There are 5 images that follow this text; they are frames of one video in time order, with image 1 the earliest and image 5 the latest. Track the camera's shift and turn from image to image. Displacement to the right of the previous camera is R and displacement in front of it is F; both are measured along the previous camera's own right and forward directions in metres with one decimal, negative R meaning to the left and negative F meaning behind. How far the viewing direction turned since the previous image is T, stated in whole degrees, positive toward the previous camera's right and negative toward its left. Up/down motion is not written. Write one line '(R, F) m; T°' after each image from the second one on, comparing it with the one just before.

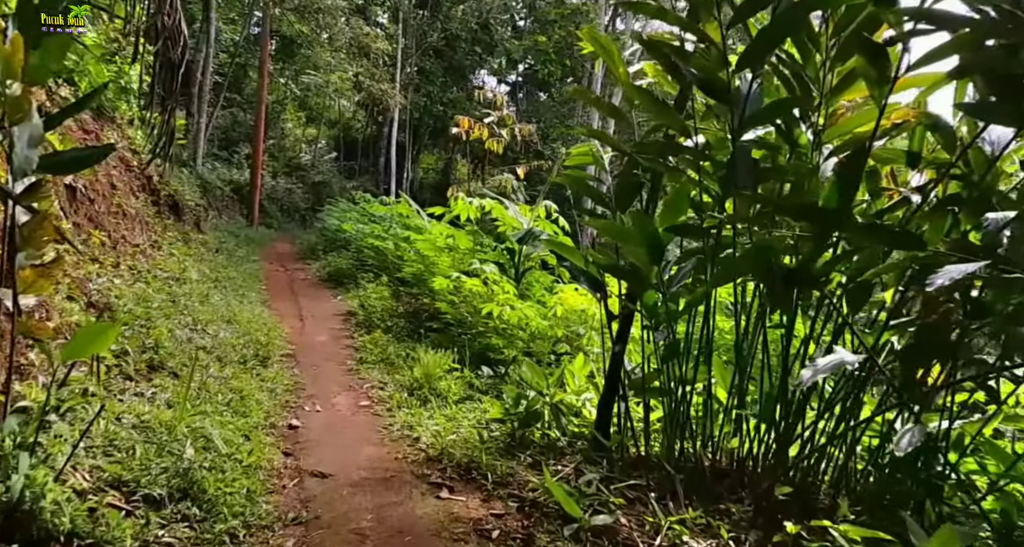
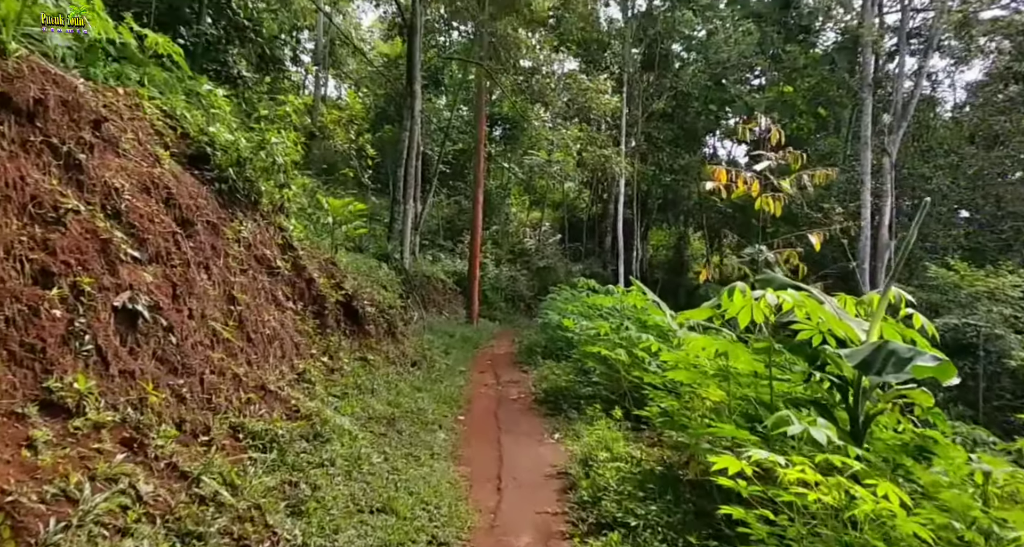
(-0.4, +2.7) m; -15°
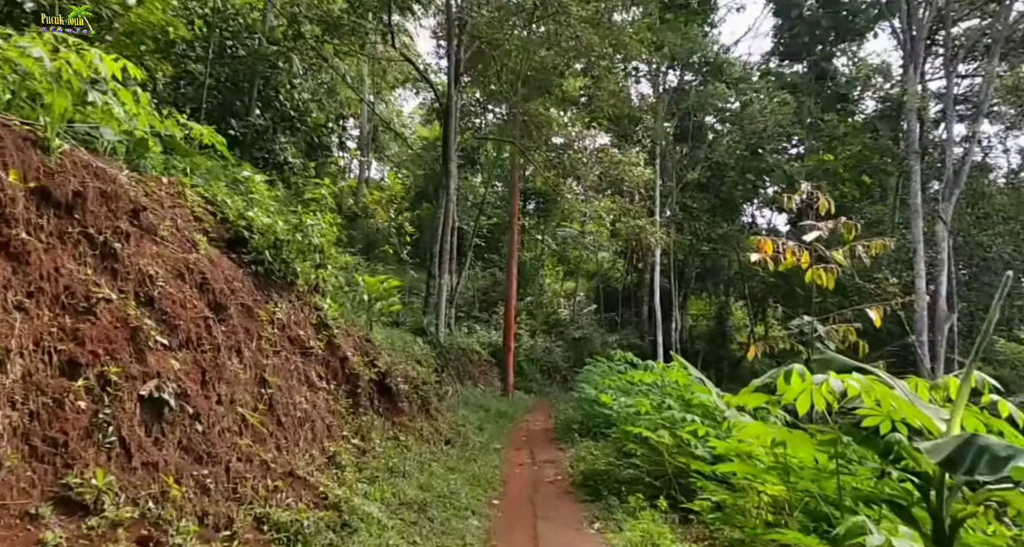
(0.0, +0.1) m; -3°
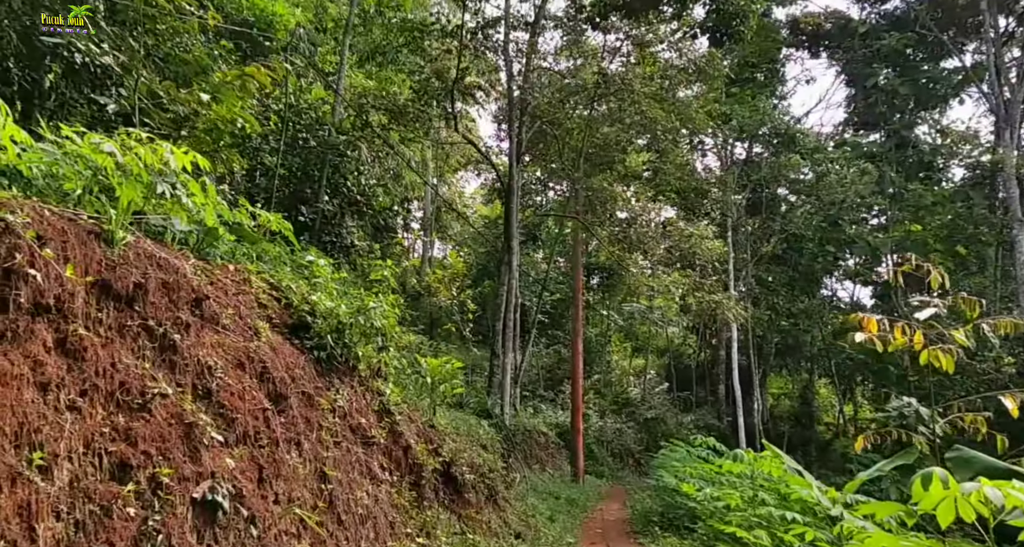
(-0.1, +0.4) m; -4°
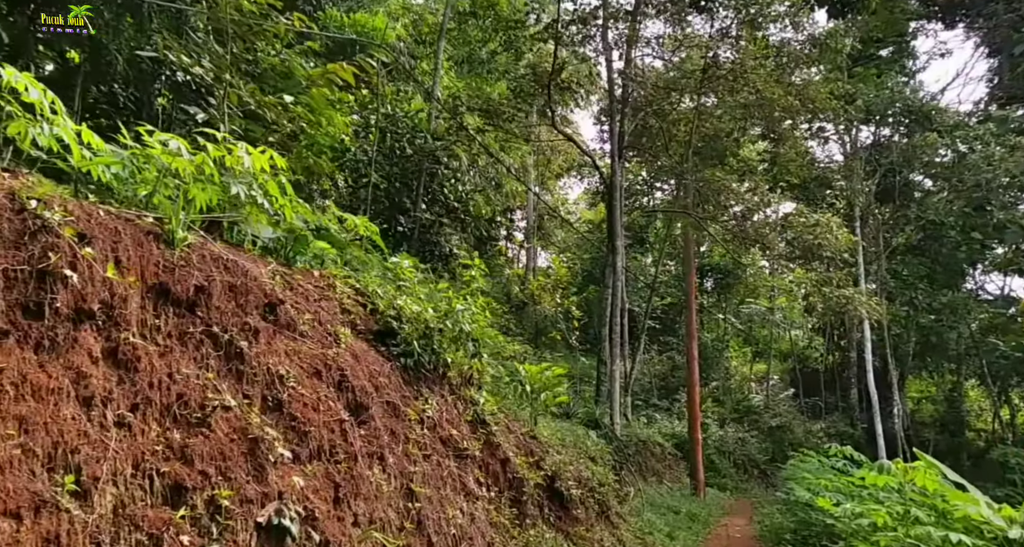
(+0.1, +0.6) m; -7°
